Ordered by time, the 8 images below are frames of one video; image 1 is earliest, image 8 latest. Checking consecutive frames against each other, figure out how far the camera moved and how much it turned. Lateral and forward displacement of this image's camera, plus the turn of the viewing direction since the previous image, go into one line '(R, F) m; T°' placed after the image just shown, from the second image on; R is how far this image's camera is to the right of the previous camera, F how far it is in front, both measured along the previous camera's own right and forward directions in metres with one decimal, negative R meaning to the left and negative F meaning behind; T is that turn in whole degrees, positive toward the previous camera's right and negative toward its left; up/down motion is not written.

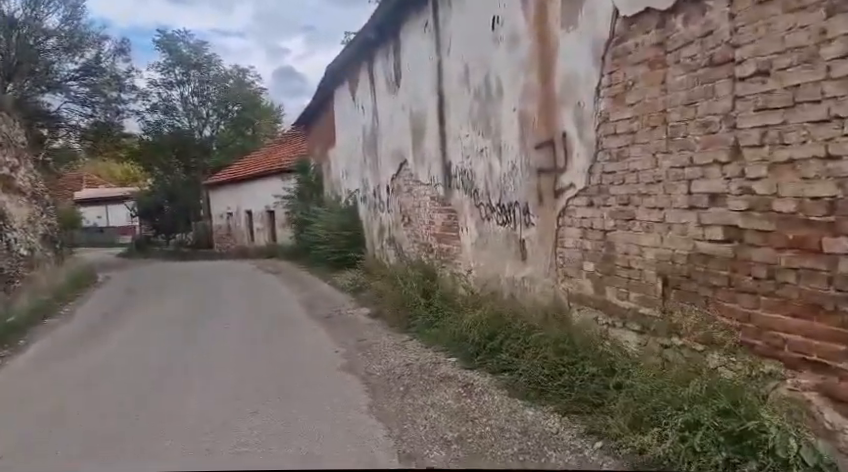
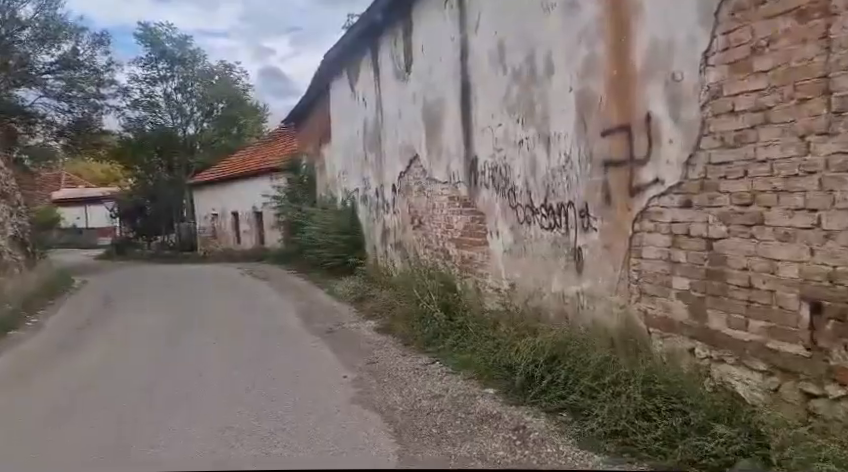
(-0.4, +1.0) m; +1°
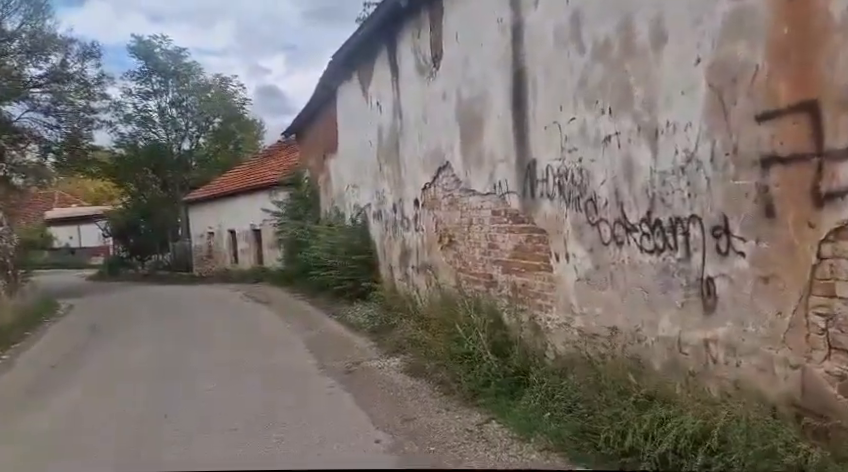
(-0.4, +1.2) m; 0°
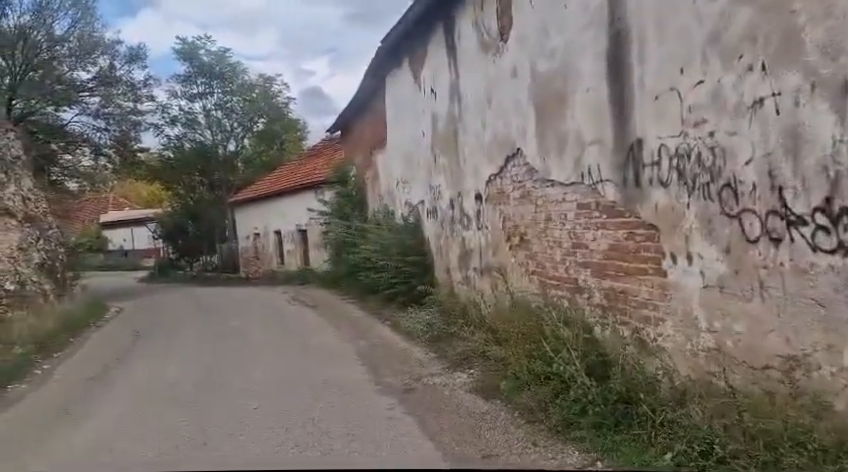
(-0.3, +0.9) m; -4°
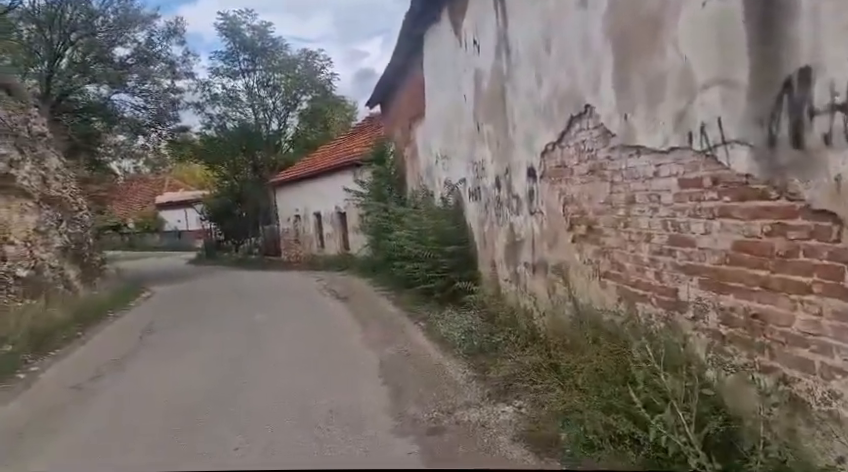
(+0.1, +1.5) m; -5°
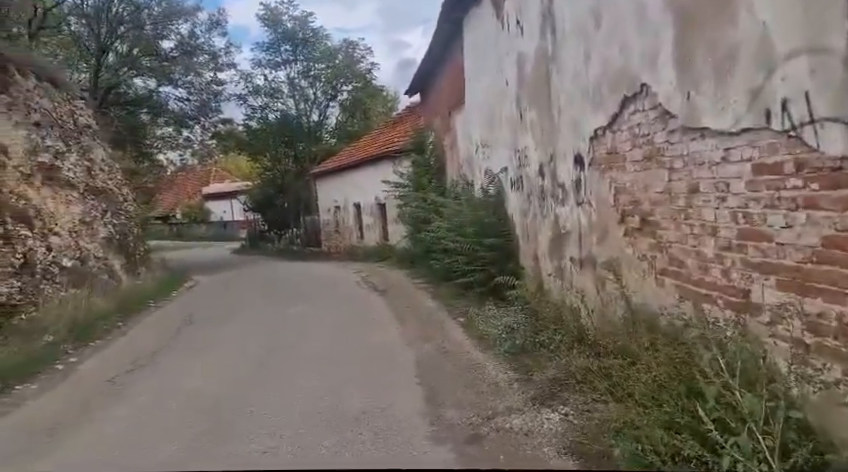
(0.0, +0.3) m; -4°
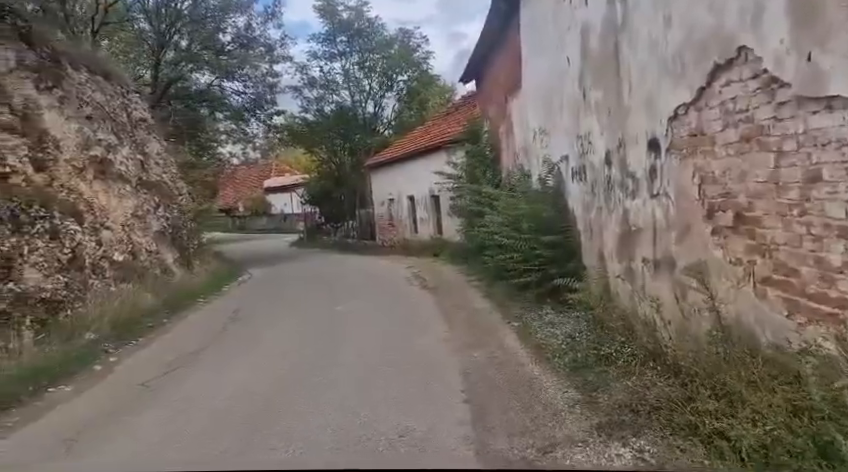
(+0.1, +0.6) m; -6°
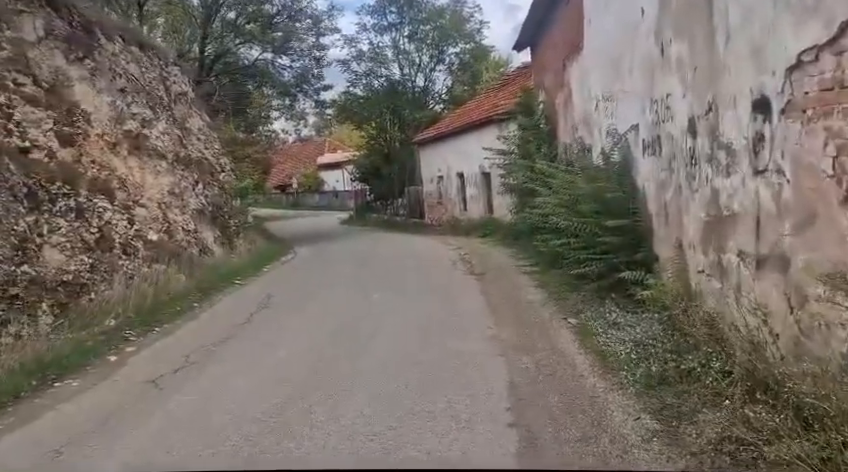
(+0.1, +0.9) m; -5°
